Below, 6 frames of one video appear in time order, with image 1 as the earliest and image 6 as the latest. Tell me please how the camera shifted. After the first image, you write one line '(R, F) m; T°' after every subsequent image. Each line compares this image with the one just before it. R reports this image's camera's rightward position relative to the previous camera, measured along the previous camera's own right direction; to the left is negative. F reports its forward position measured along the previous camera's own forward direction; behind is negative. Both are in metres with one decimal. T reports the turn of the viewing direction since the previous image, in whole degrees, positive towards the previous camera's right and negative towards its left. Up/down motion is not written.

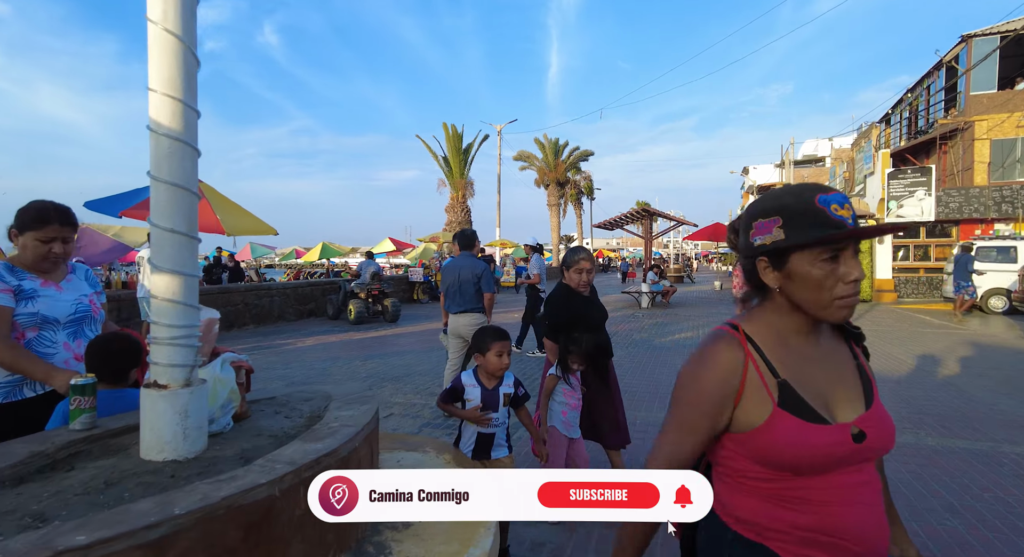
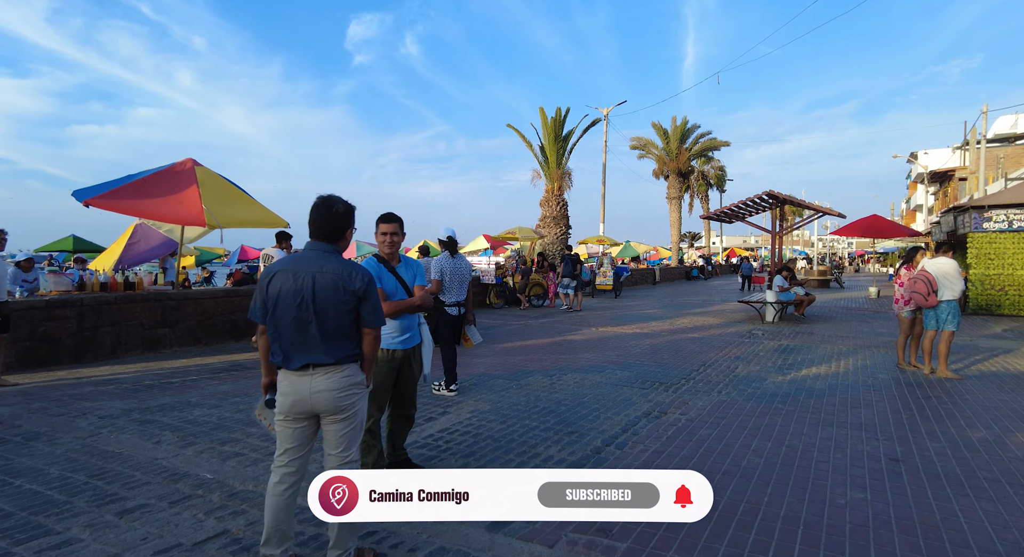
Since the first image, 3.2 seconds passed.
(+1.0, +2.5) m; -13°
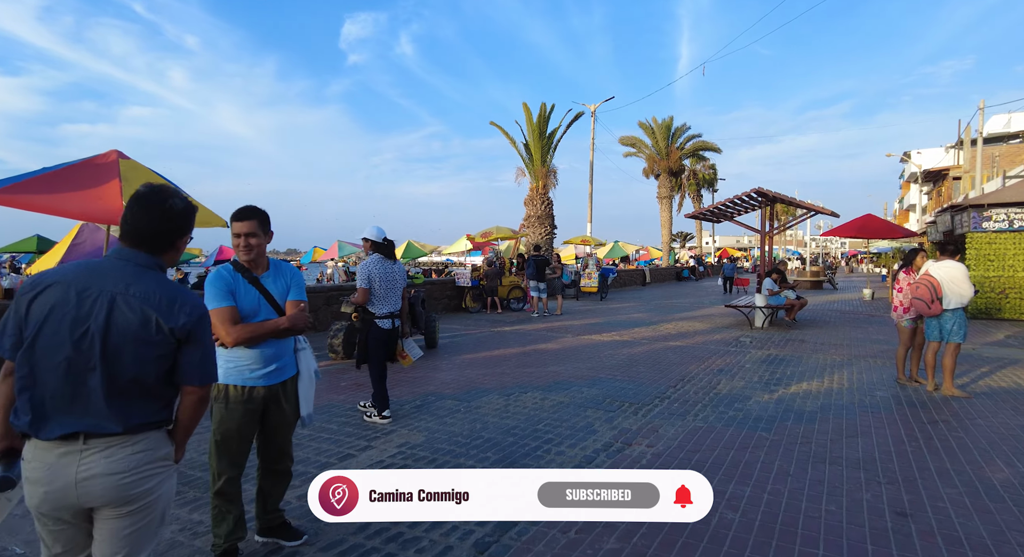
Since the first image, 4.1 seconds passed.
(+0.5, +0.8) m; +1°
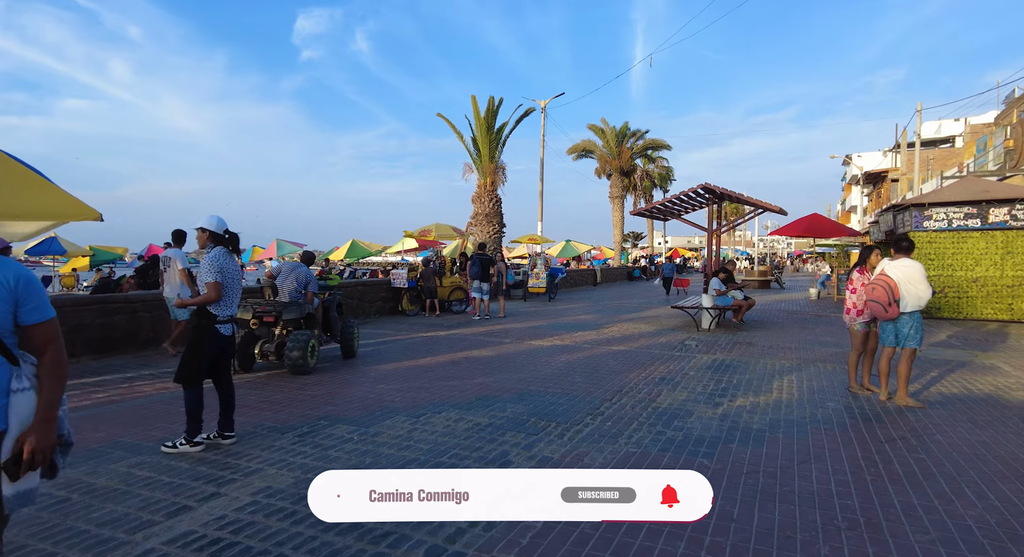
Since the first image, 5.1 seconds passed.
(+0.5, +0.8) m; +4°
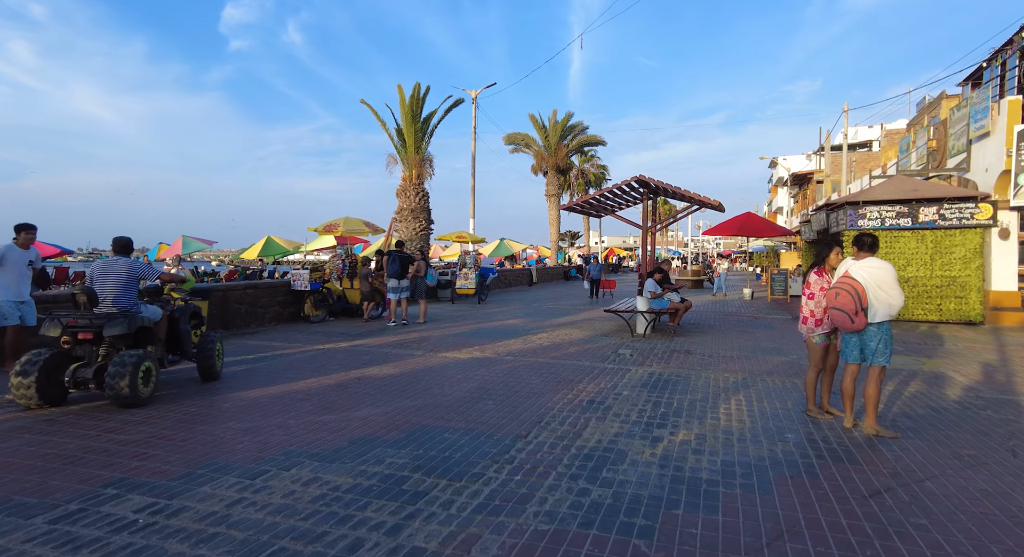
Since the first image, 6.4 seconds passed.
(+0.5, +1.3) m; +6°
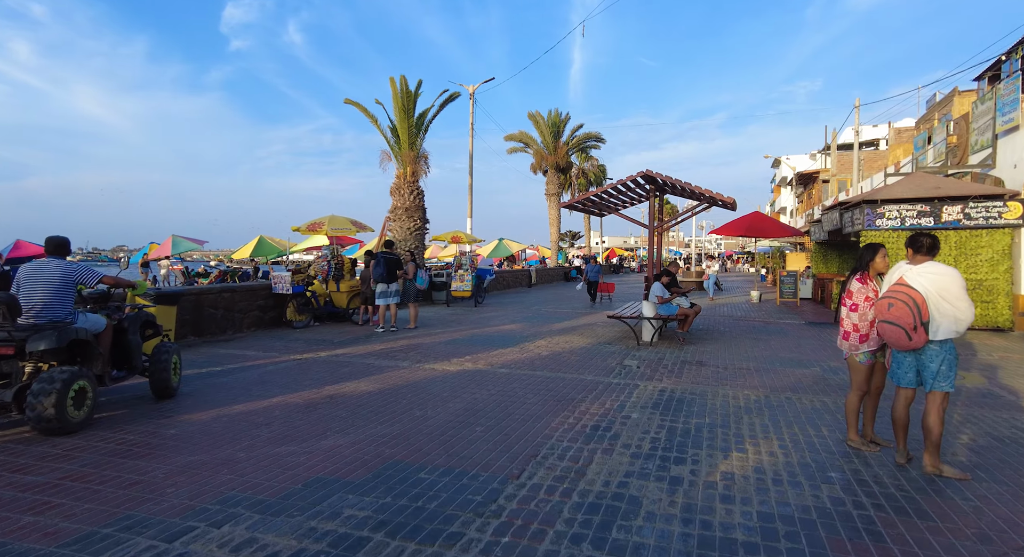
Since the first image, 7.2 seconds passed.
(+0.1, +0.8) m; 0°
